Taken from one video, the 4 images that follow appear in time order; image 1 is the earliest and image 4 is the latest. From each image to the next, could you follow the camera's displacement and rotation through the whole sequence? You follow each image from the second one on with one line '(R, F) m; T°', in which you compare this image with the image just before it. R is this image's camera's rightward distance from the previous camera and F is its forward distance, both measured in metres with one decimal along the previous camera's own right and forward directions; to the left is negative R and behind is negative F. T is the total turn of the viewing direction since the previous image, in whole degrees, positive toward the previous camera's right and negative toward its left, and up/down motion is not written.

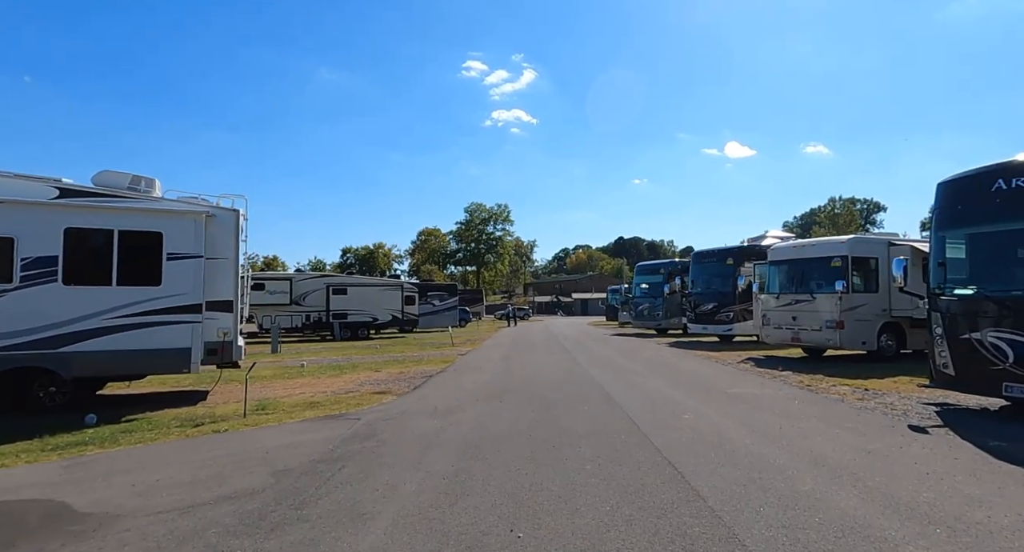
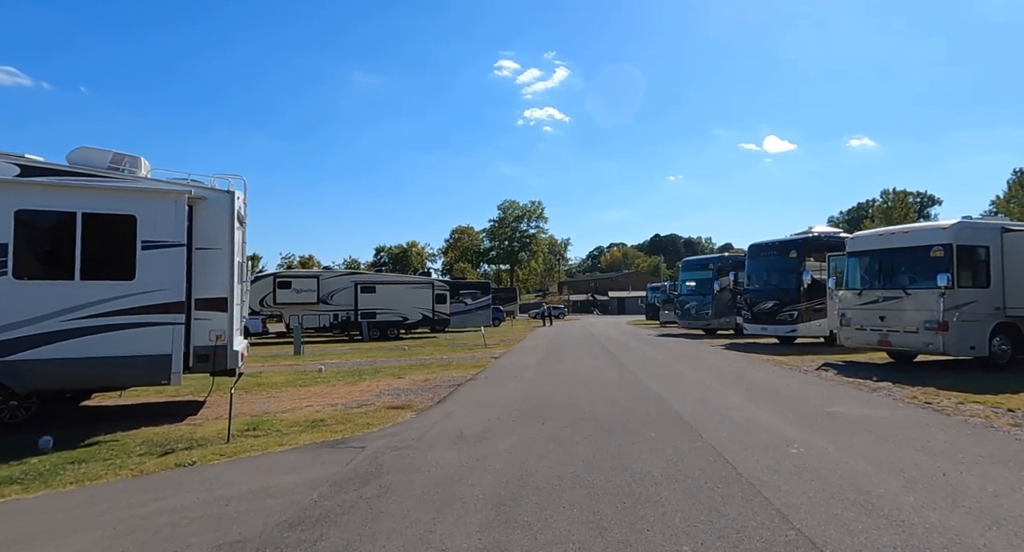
(-0.2, +2.1) m; -3°
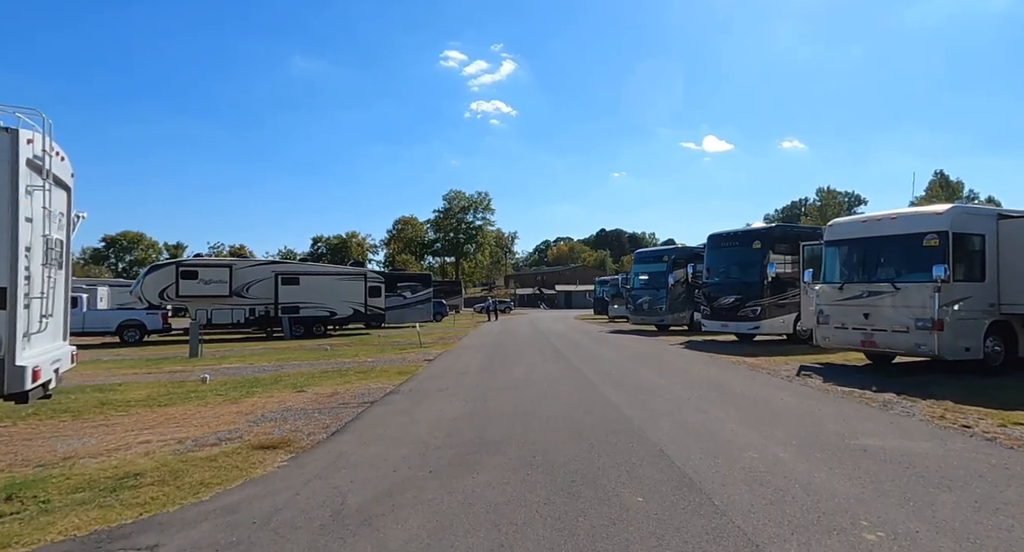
(+0.3, +2.7) m; +5°
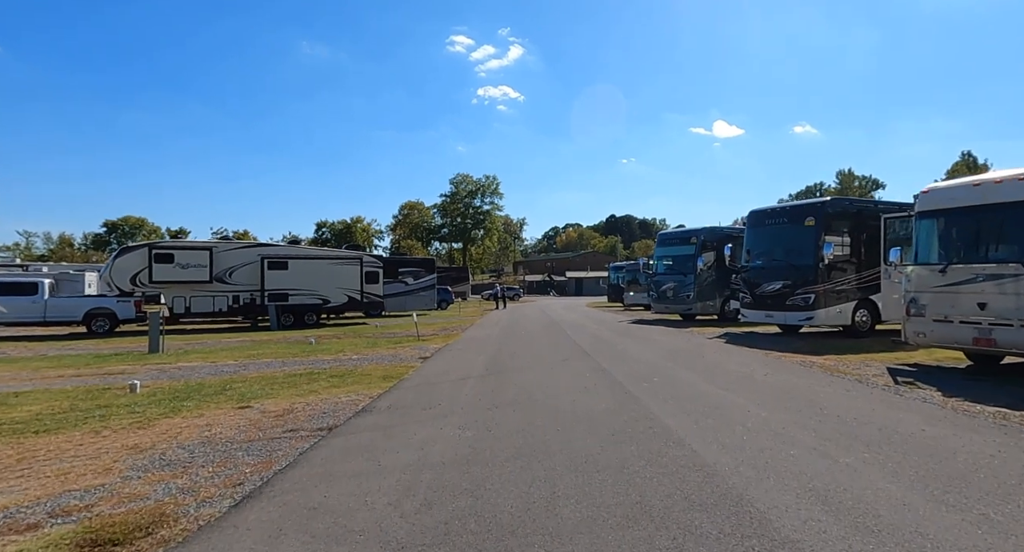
(-0.1, +3.0) m; -1°
